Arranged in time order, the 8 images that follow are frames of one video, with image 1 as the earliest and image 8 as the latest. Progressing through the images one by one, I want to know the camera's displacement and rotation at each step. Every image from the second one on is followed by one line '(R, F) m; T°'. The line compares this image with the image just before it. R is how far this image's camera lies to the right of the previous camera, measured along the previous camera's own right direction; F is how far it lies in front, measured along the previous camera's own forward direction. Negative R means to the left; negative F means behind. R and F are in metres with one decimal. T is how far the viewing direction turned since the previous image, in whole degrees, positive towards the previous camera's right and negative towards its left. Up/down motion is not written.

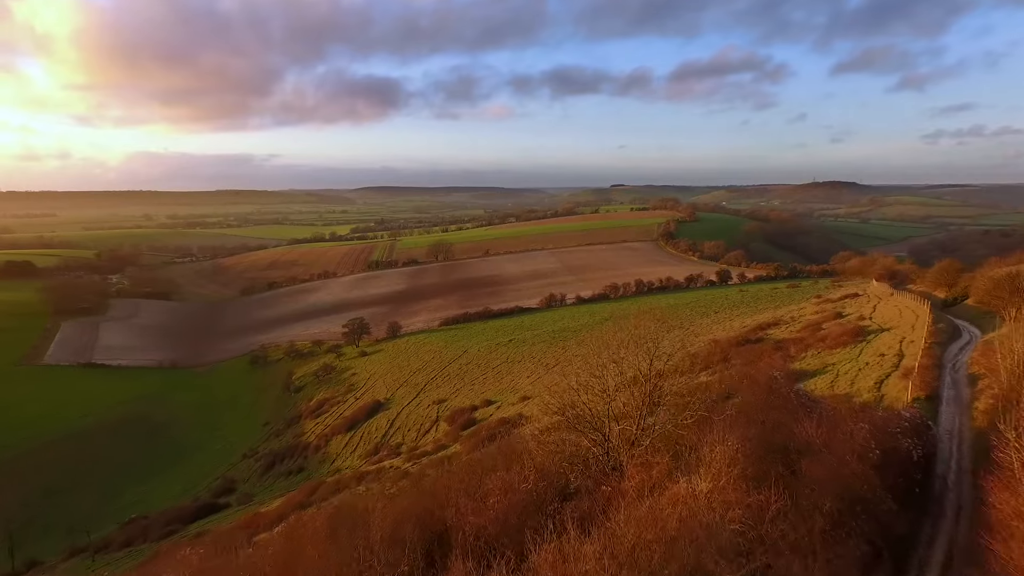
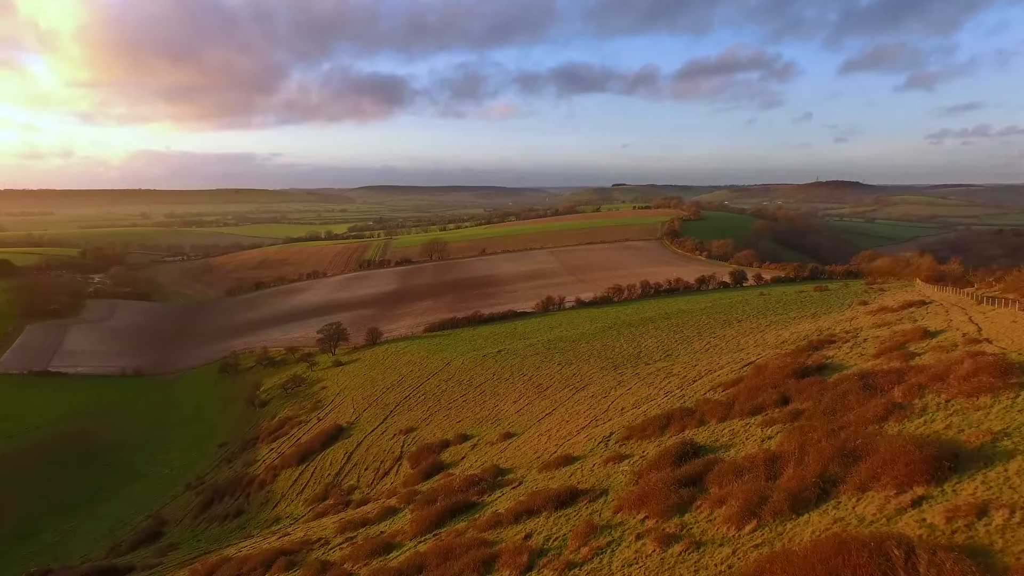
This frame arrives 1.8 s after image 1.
(+0.8, +5.2) m; 0°
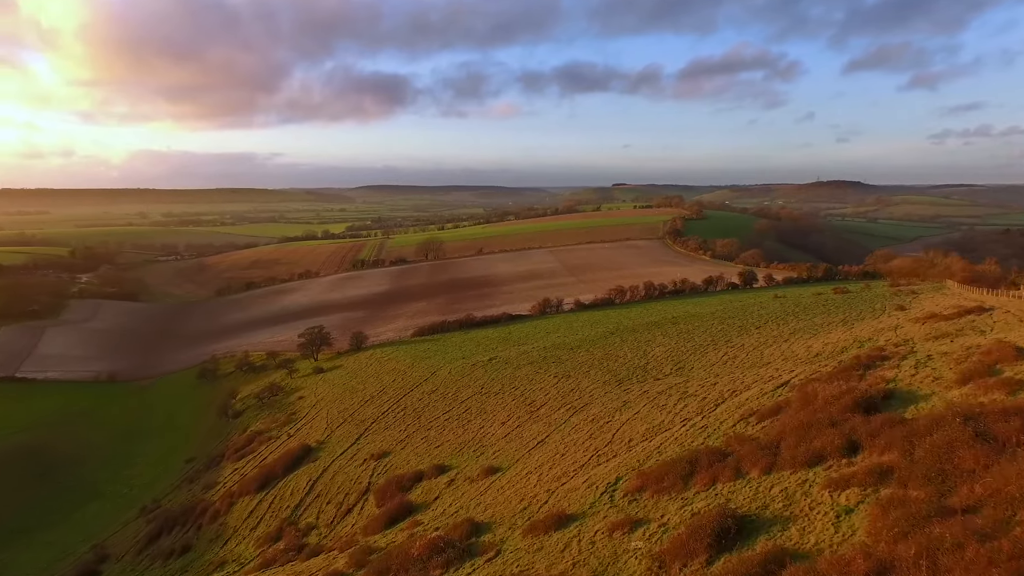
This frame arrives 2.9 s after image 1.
(+0.5, +3.2) m; 0°
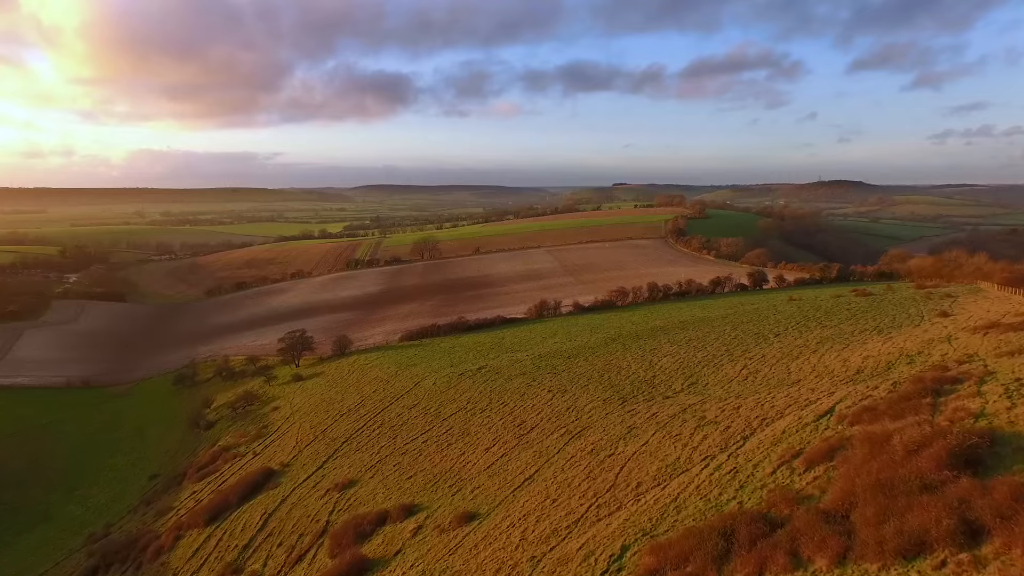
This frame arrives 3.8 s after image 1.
(+0.5, +2.9) m; 0°
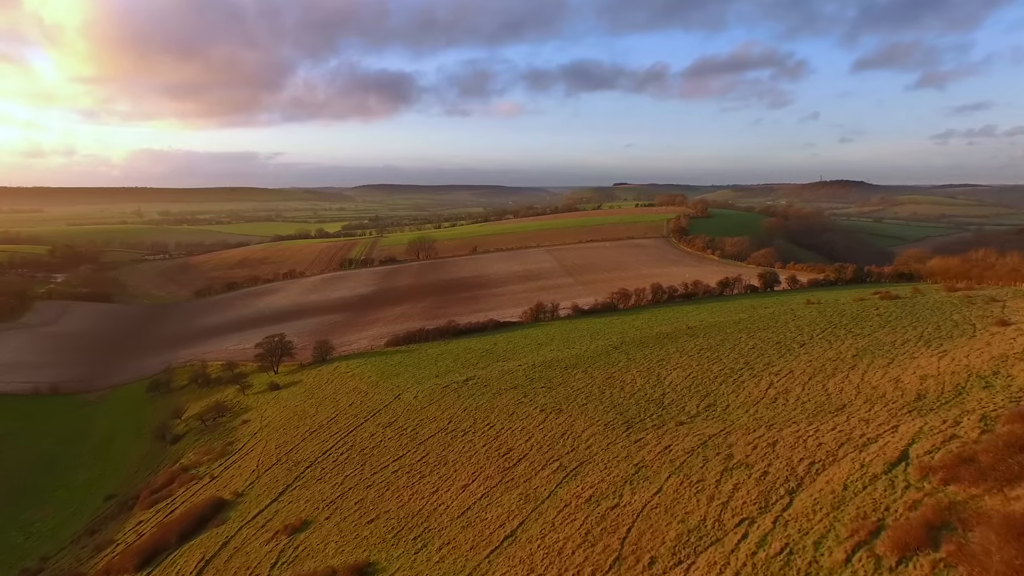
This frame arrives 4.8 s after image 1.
(+0.5, +2.9) m; 0°
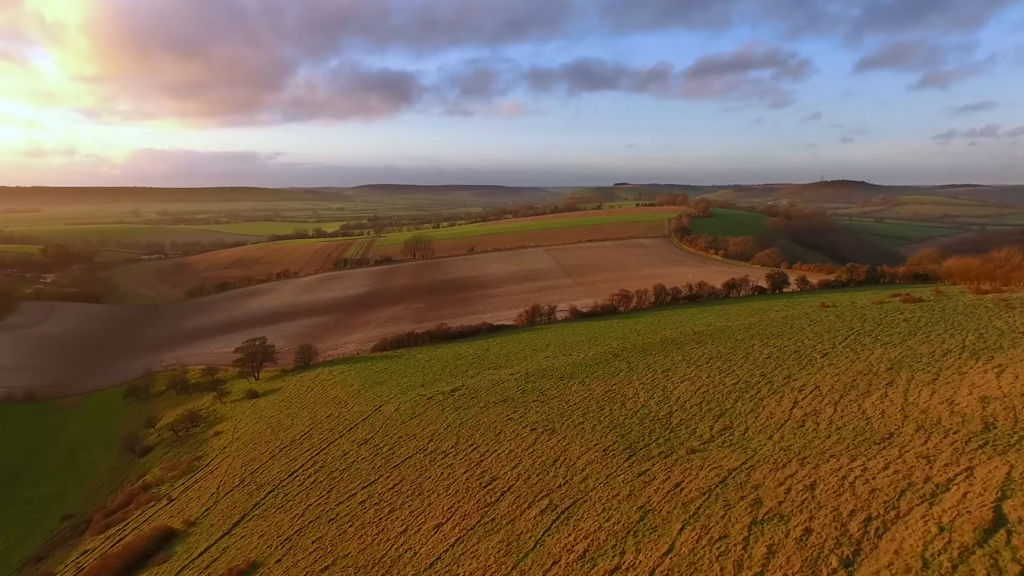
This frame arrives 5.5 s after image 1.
(+0.4, +2.2) m; 0°
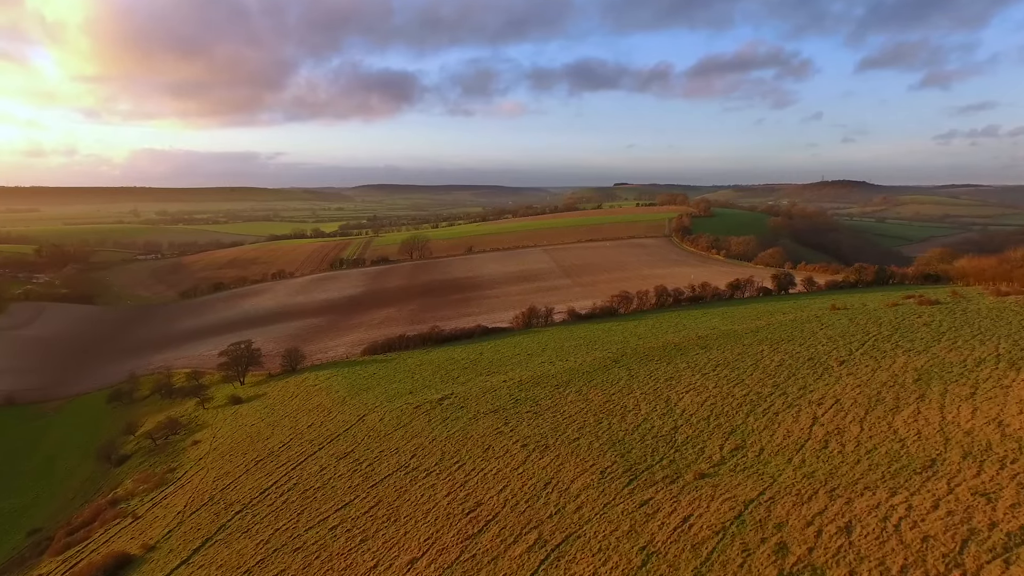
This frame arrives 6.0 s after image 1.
(+0.3, +1.5) m; 0°
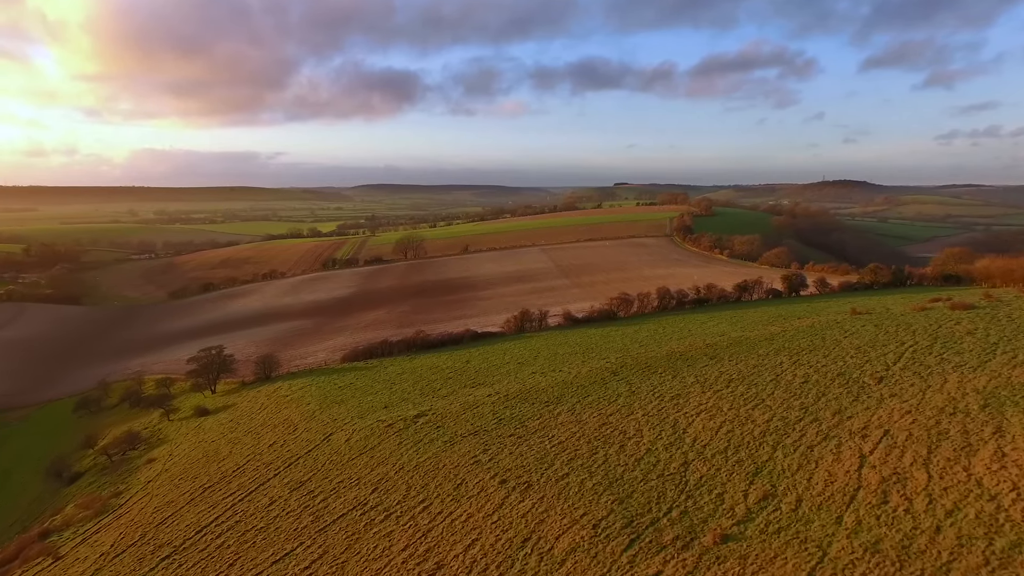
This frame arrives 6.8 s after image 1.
(+0.6, +2.6) m; 0°
